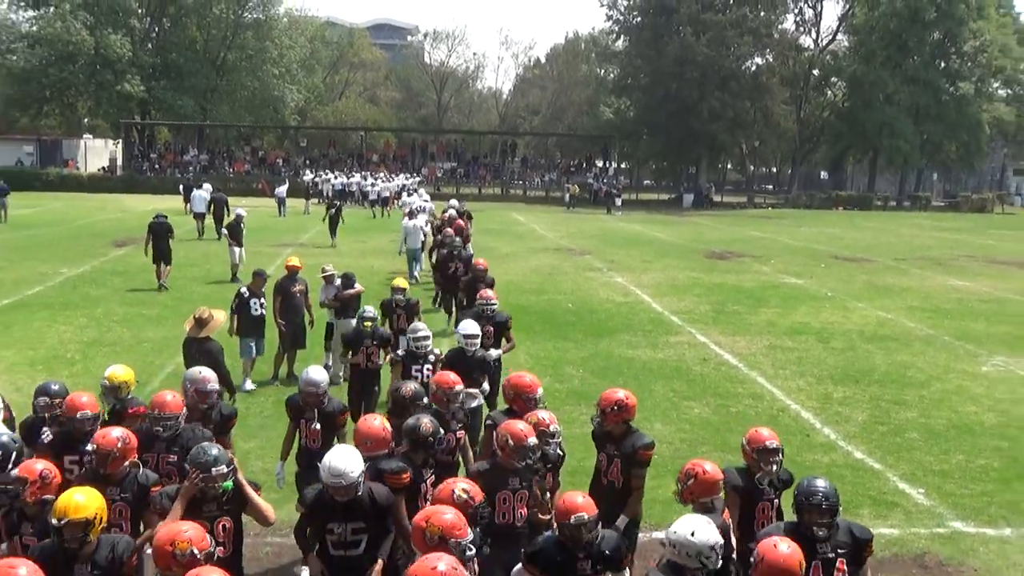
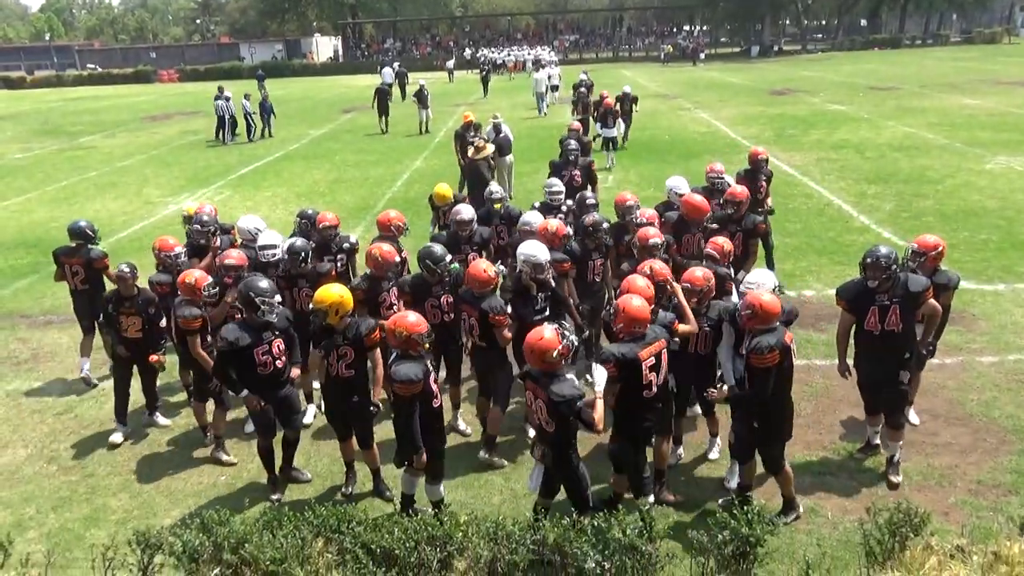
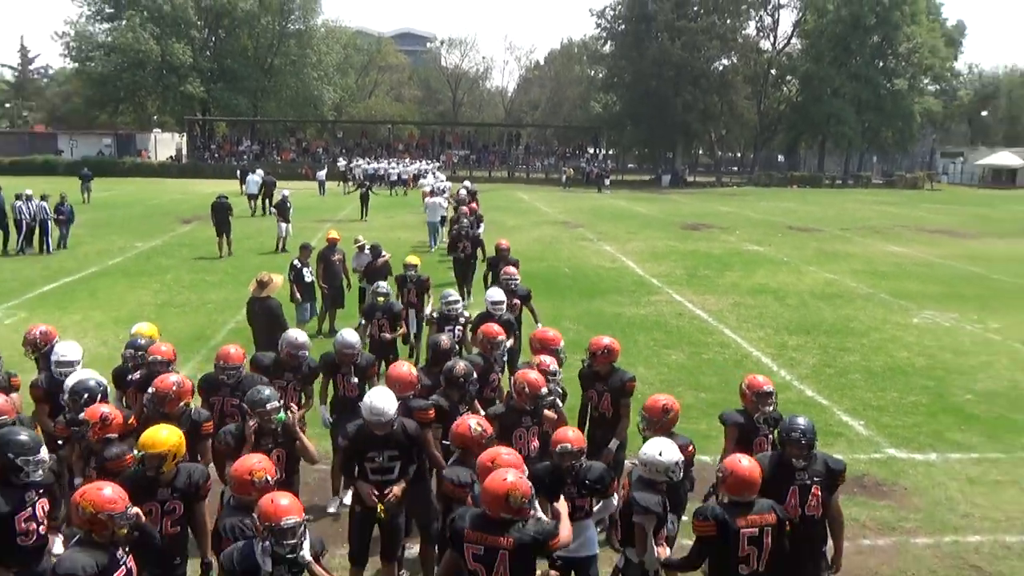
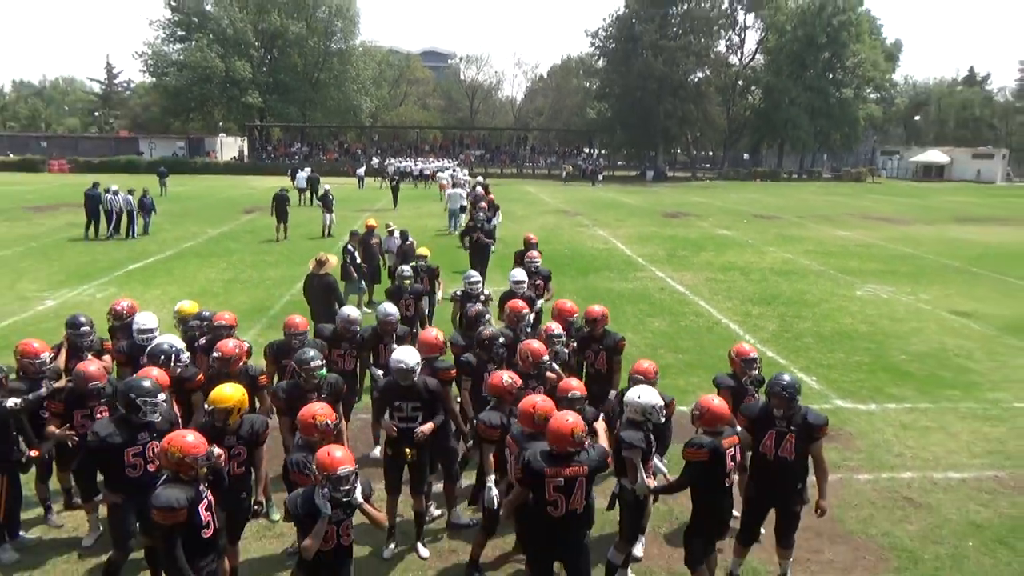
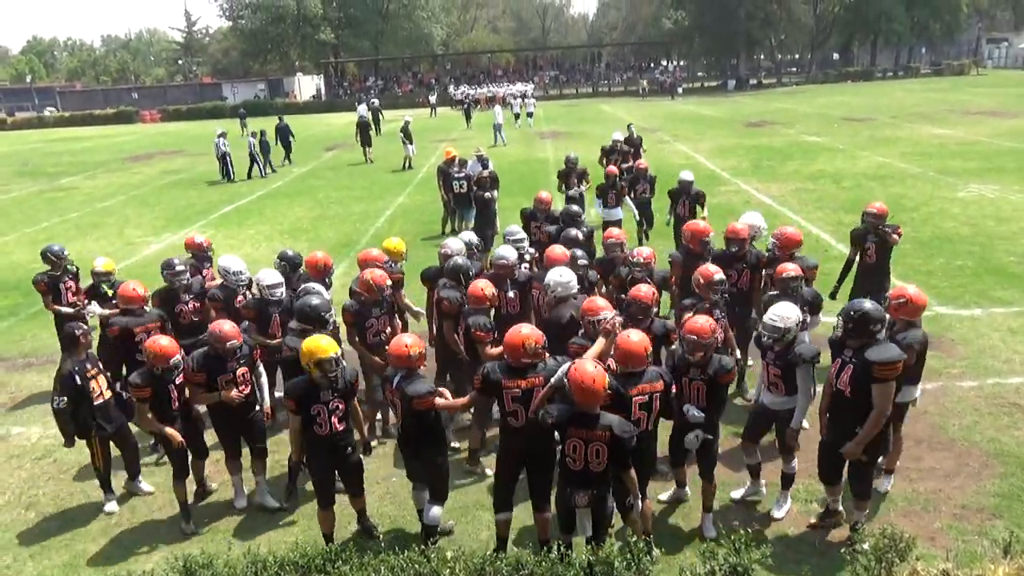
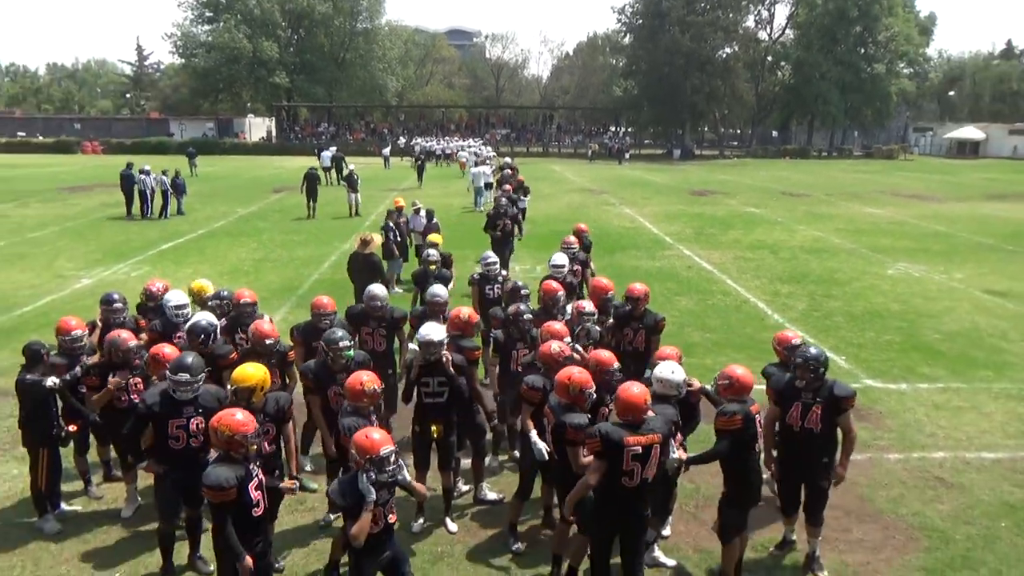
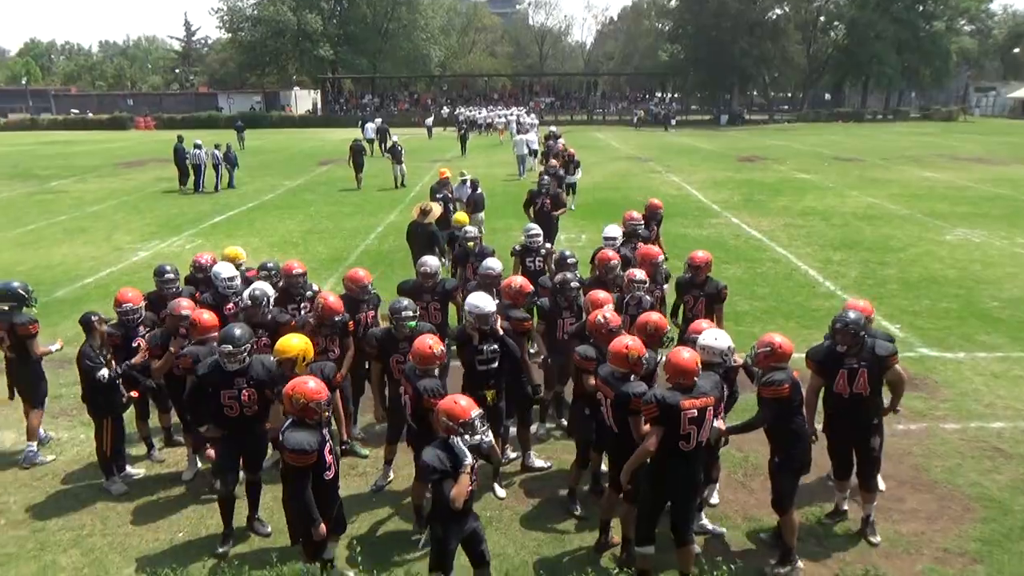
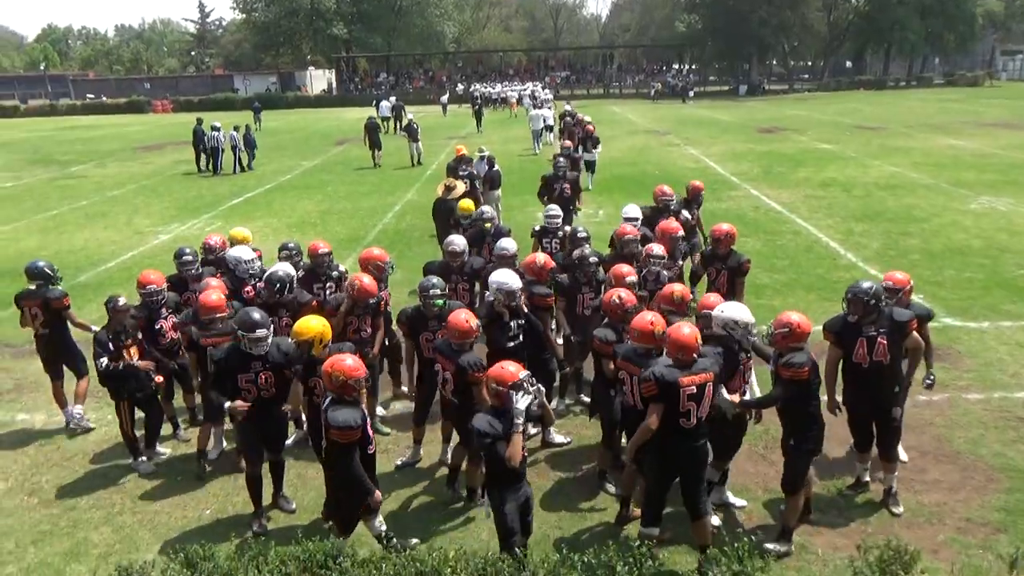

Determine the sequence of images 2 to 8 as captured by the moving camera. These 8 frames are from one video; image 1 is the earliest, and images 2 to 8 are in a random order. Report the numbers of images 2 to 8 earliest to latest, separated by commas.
3, 4, 6, 7, 8, 2, 5
